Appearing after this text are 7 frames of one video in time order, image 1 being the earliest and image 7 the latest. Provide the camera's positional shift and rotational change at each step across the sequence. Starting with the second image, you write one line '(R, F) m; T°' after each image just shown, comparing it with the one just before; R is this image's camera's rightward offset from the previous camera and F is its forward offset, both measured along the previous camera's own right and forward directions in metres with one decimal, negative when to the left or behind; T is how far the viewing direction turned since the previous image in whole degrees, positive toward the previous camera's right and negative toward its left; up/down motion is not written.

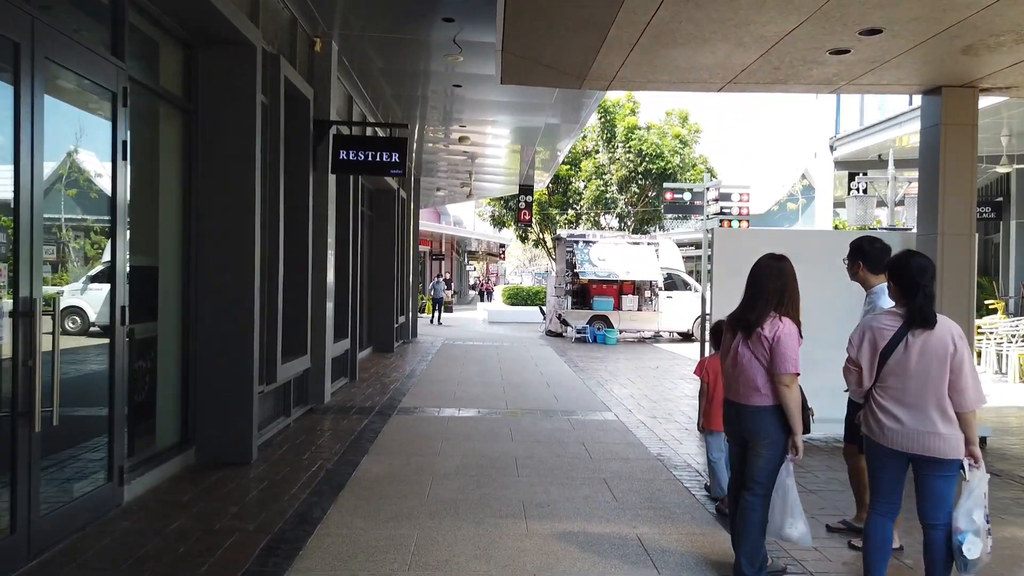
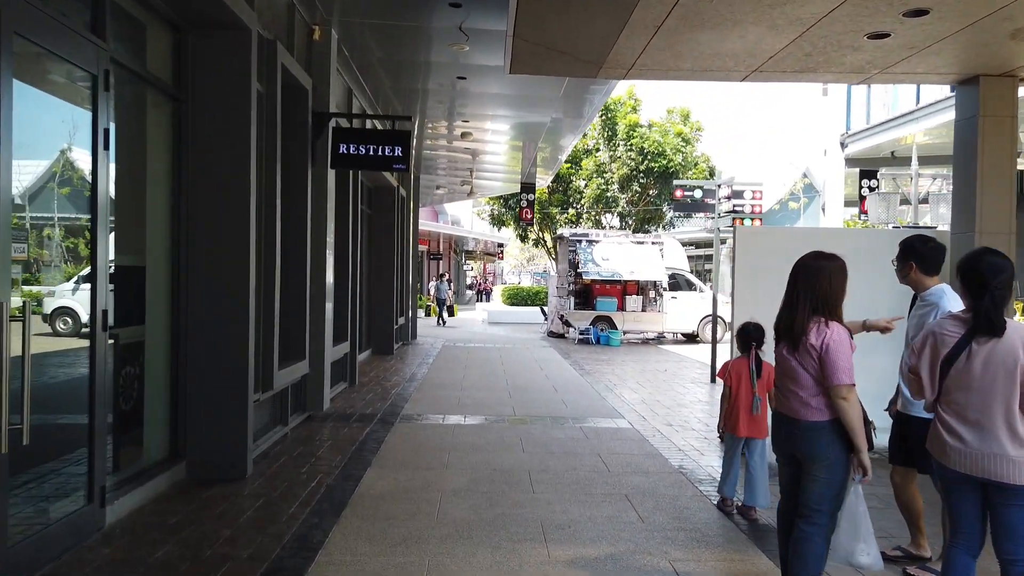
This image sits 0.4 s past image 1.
(-0.1, +0.4) m; 0°
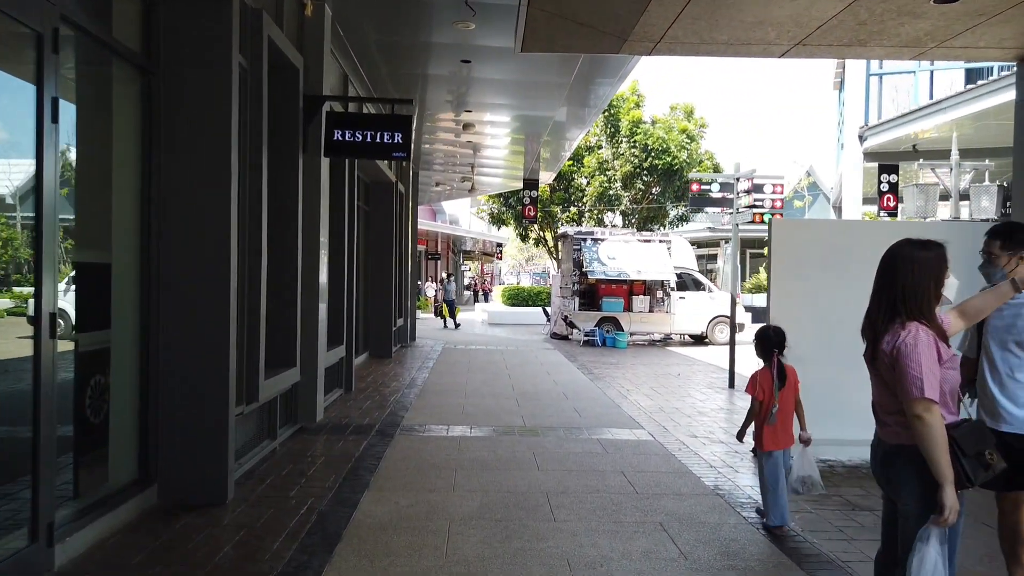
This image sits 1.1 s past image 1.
(-0.1, +0.7) m; 0°
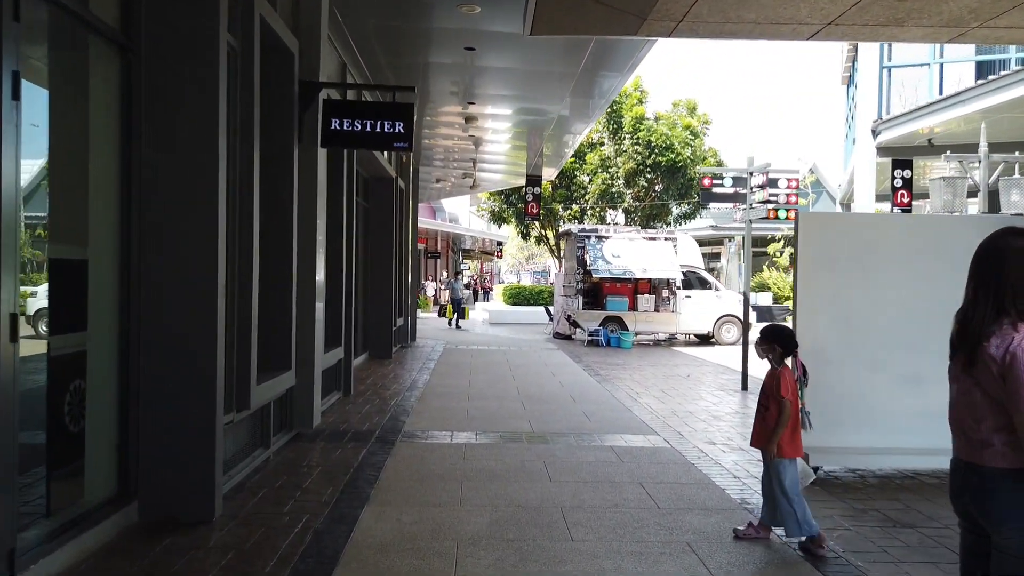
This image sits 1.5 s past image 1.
(-0.1, +0.4) m; 0°
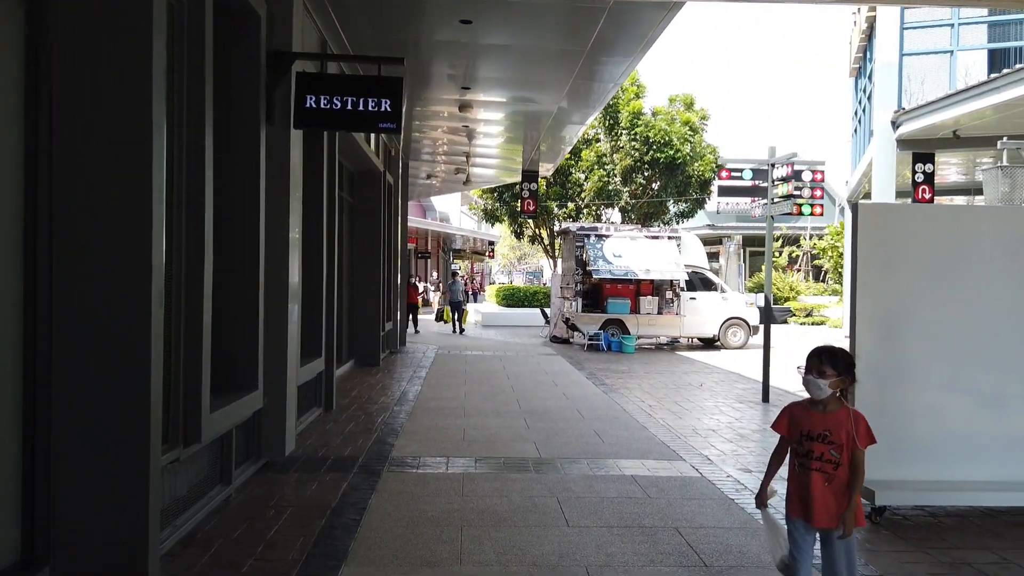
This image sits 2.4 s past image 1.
(-0.1, +1.0) m; +1°
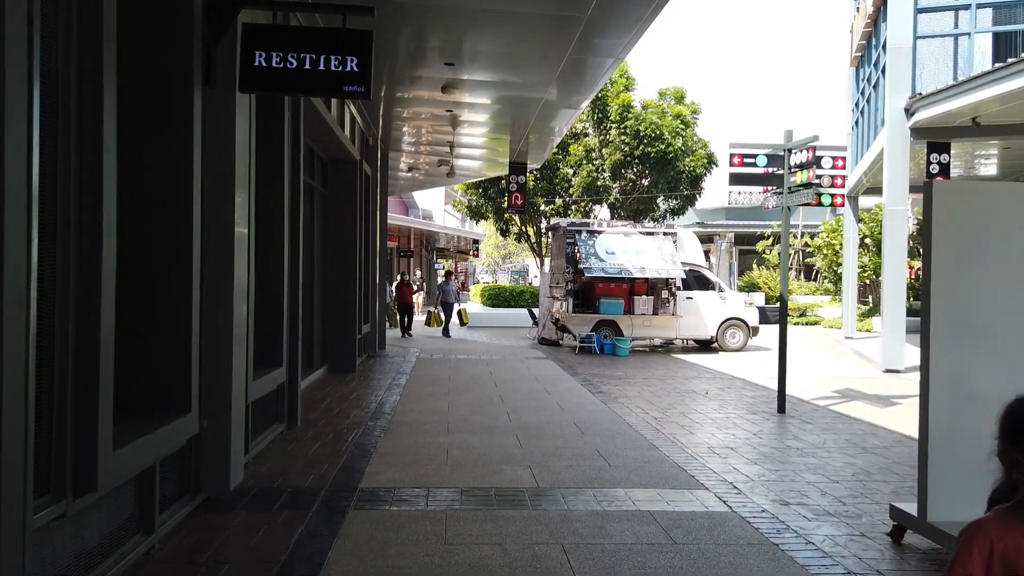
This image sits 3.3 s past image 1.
(-0.1, +1.1) m; +1°
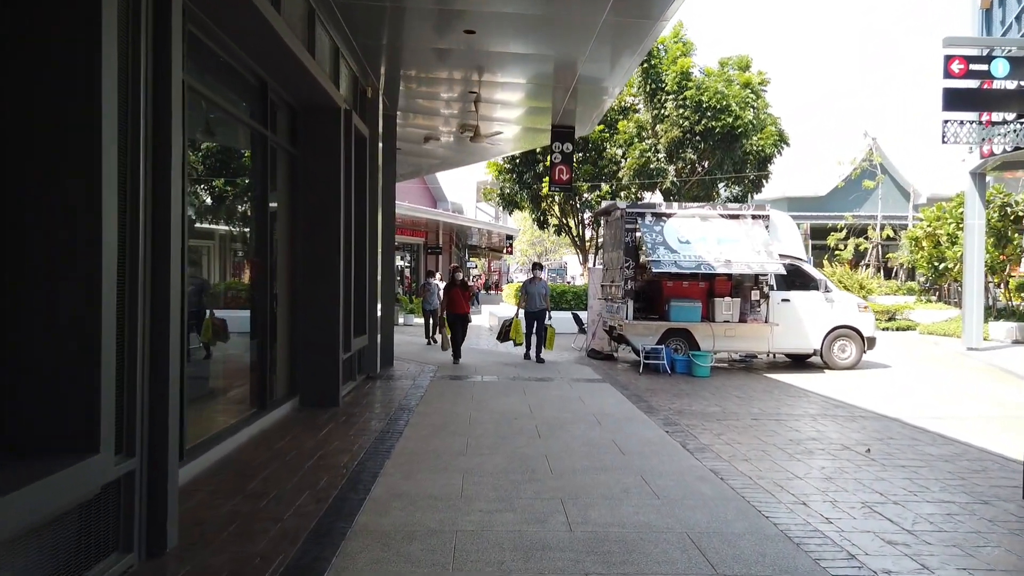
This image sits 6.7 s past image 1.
(-0.2, +3.8) m; -3°
